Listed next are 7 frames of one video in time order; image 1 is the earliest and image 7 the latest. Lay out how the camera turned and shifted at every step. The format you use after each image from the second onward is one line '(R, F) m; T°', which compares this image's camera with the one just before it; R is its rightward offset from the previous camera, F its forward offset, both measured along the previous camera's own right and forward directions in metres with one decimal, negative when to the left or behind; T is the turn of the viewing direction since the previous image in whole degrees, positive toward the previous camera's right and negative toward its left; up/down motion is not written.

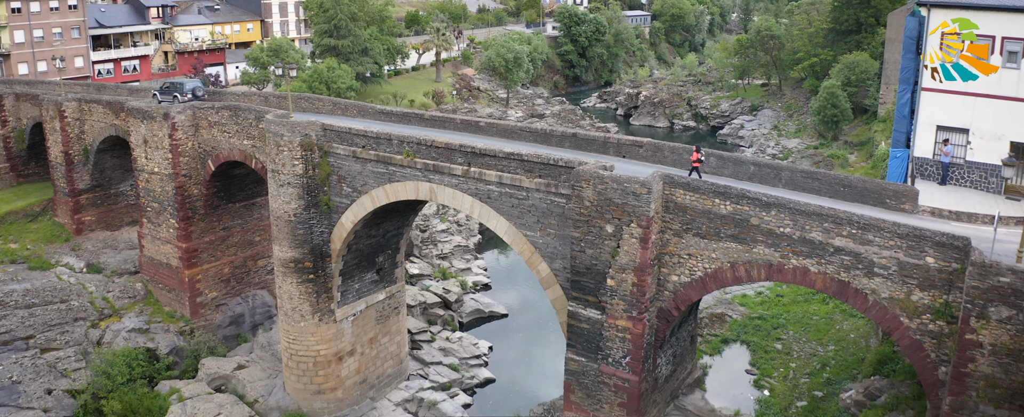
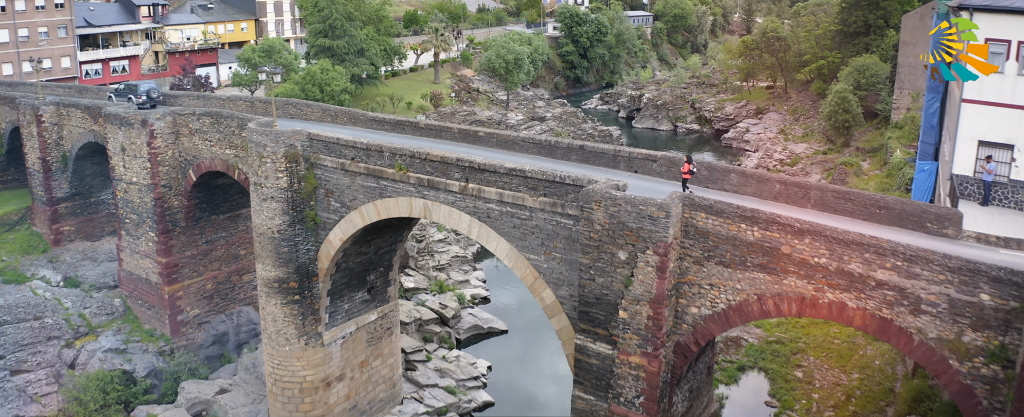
(0.0, +1.3) m; 0°
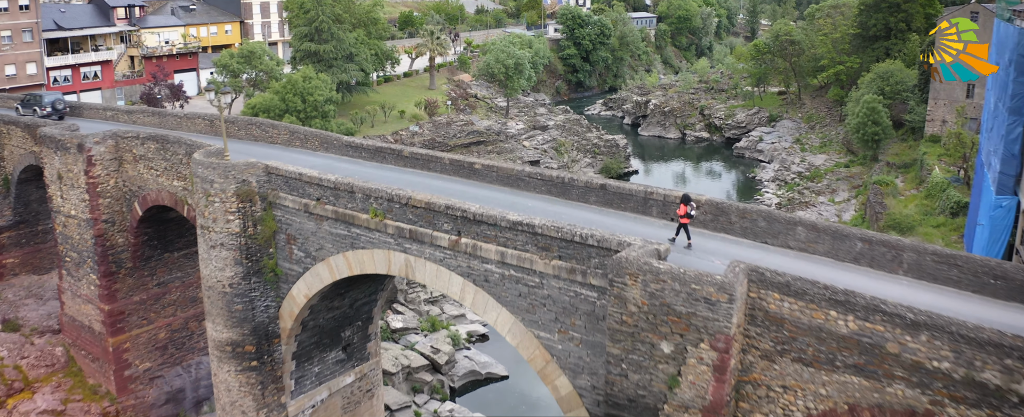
(-0.1, +3.0) m; 0°
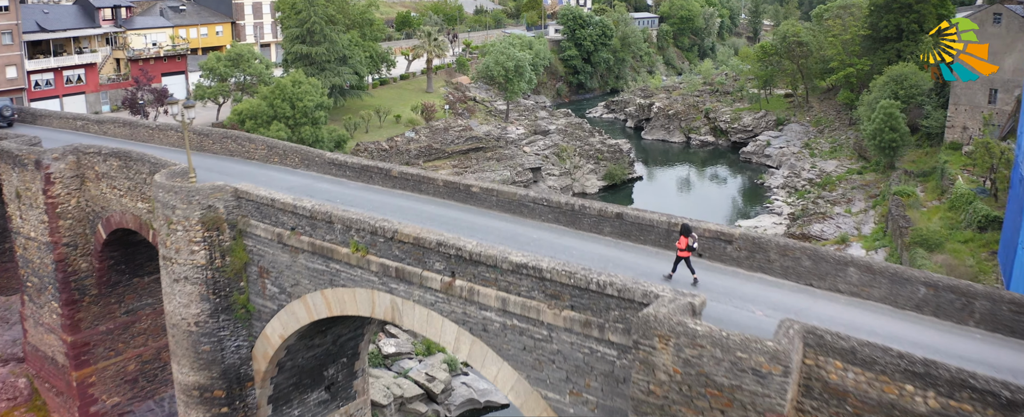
(0.0, +1.6) m; 0°
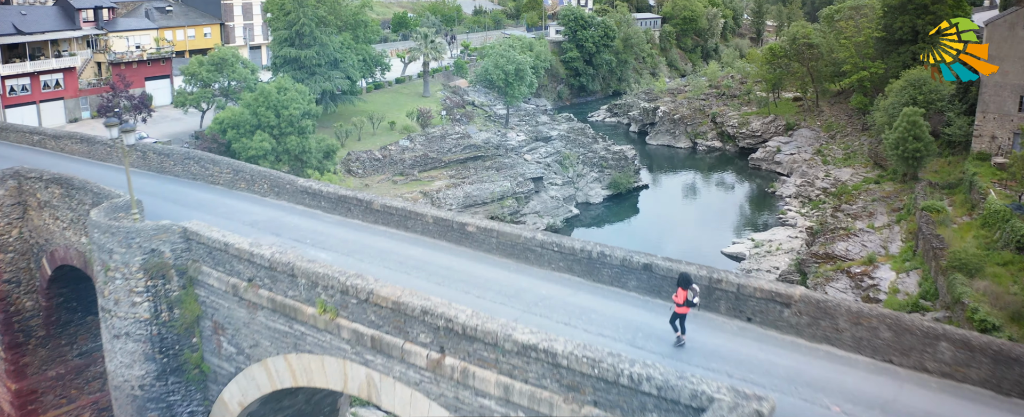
(-0.1, +1.9) m; 0°
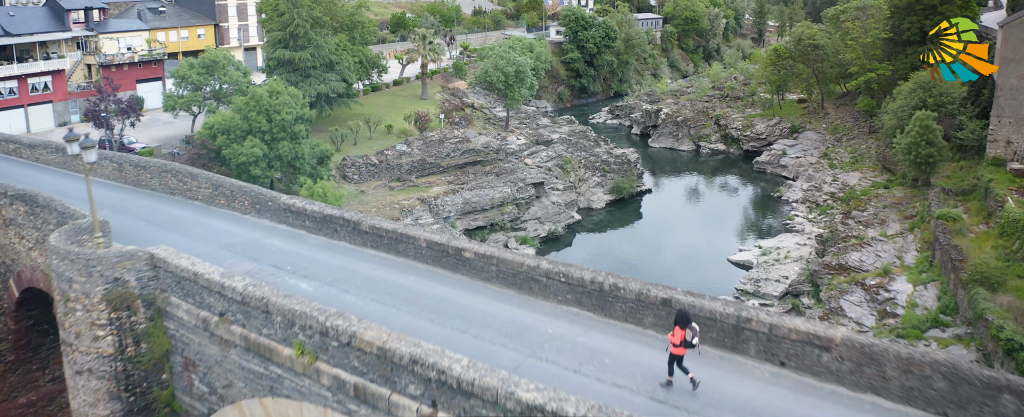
(0.0, +0.9) m; 0°
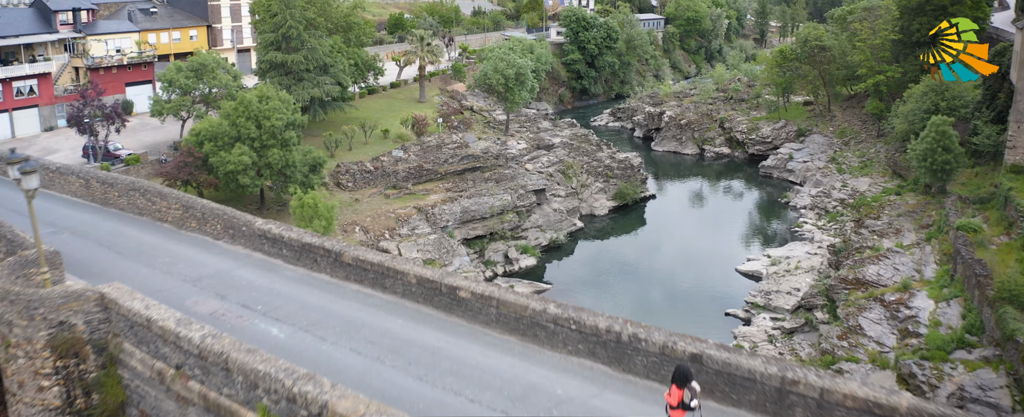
(0.0, +1.1) m; 0°
